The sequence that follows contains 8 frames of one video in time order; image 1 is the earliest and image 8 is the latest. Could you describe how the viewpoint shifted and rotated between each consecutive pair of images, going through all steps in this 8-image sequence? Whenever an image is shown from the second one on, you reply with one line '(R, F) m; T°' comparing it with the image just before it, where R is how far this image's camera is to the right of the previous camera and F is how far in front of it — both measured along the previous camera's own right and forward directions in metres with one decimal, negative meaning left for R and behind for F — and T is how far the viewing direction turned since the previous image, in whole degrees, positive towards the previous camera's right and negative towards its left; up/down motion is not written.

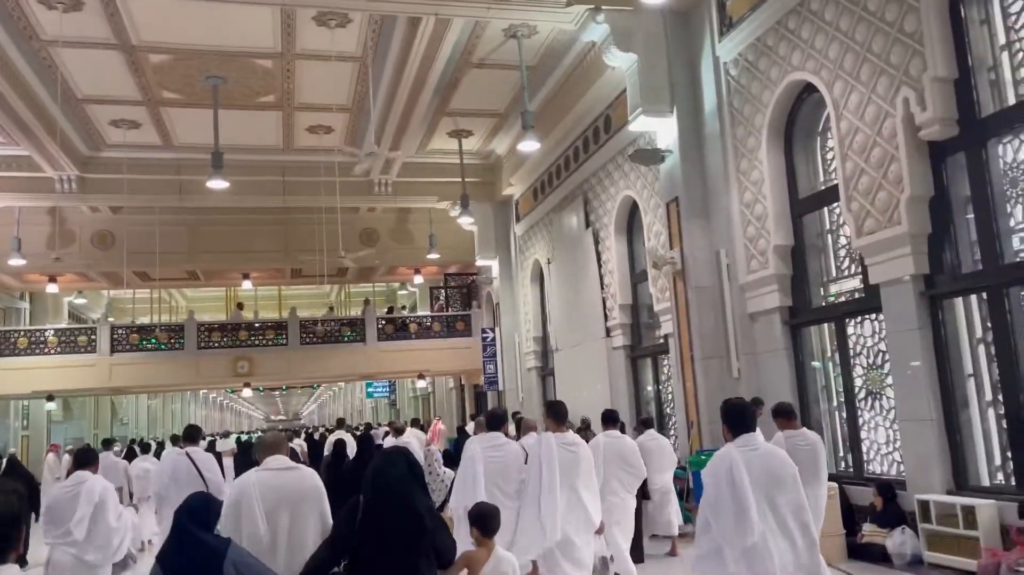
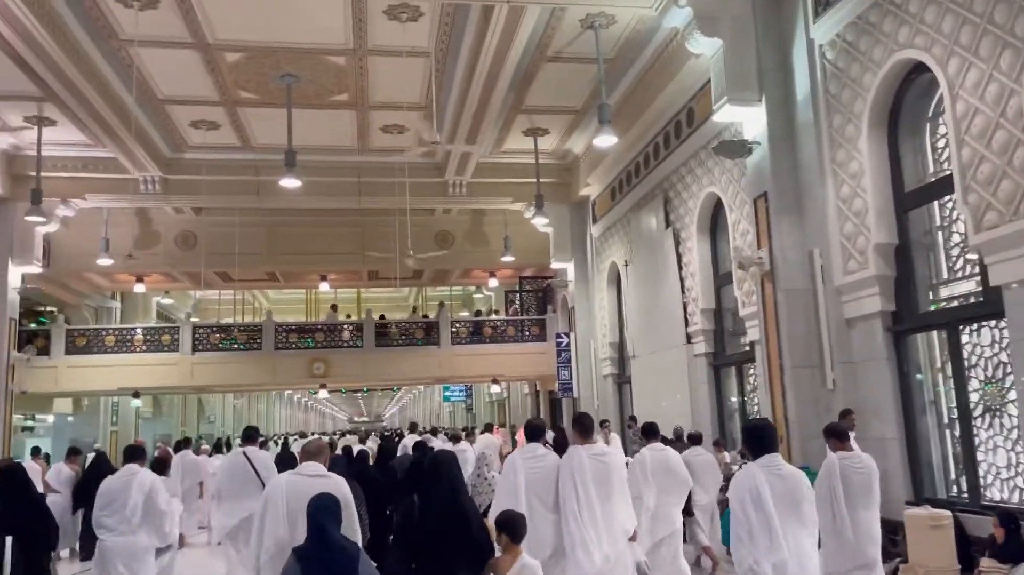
(+0.1, +0.5) m; -6°
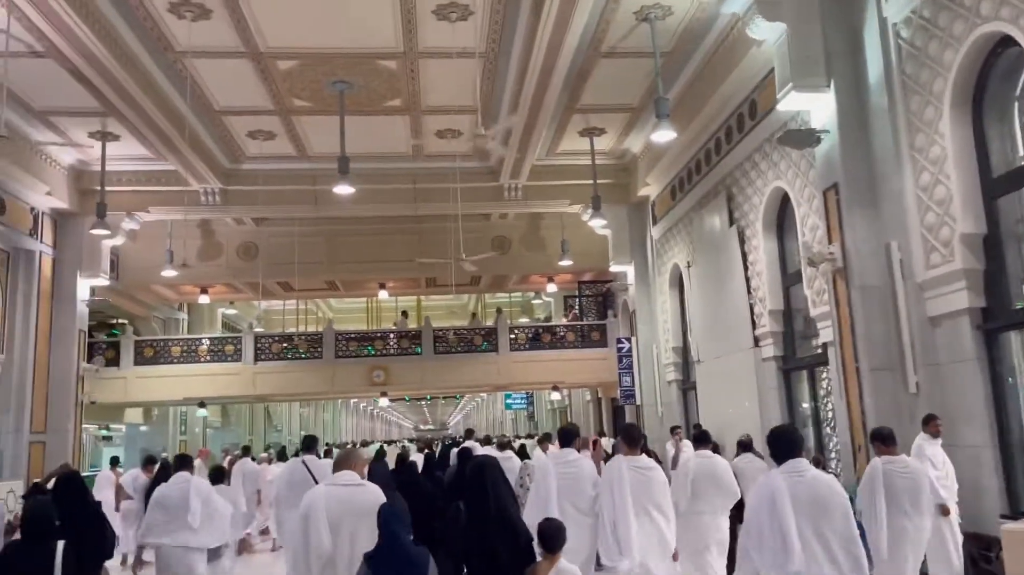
(+0.1, +0.3) m; -4°
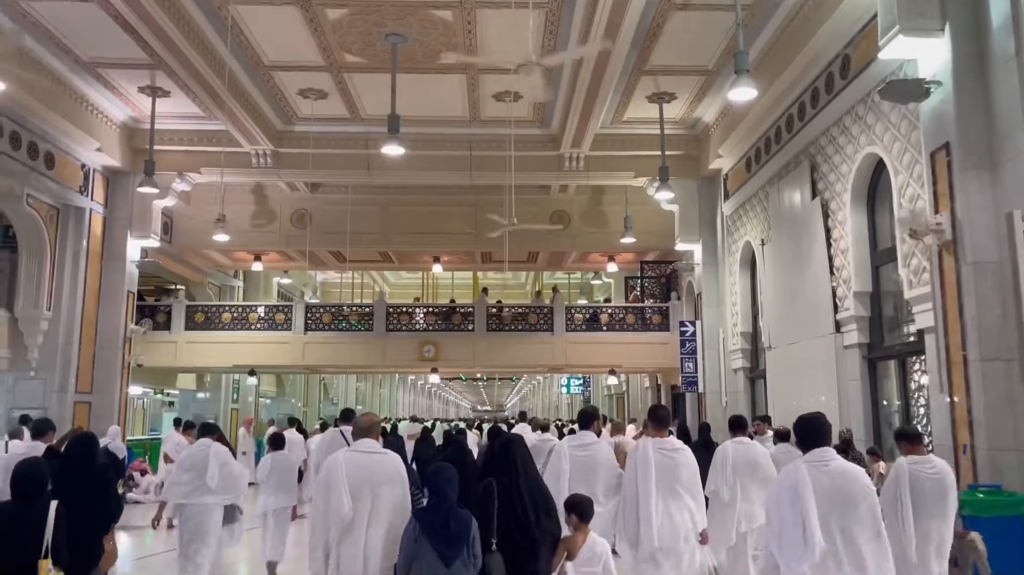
(+0.1, +0.8) m; -4°
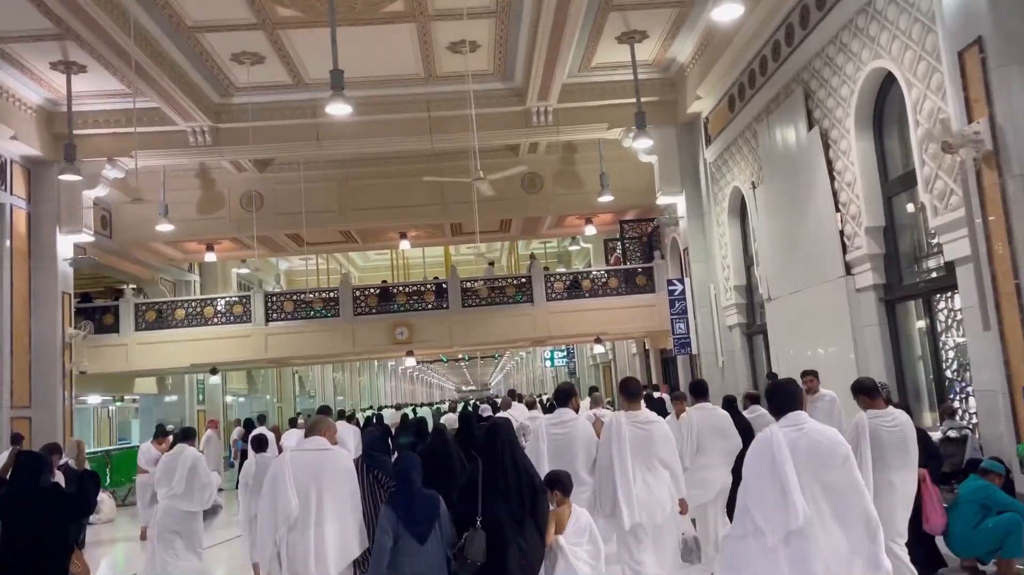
(0.0, +1.1) m; +2°
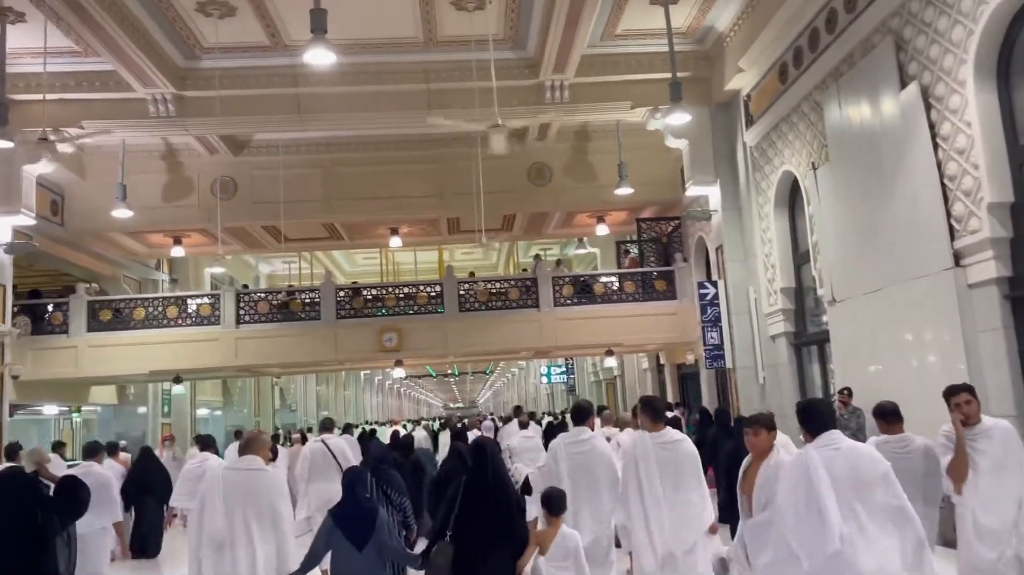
(-0.3, +1.7) m; +1°
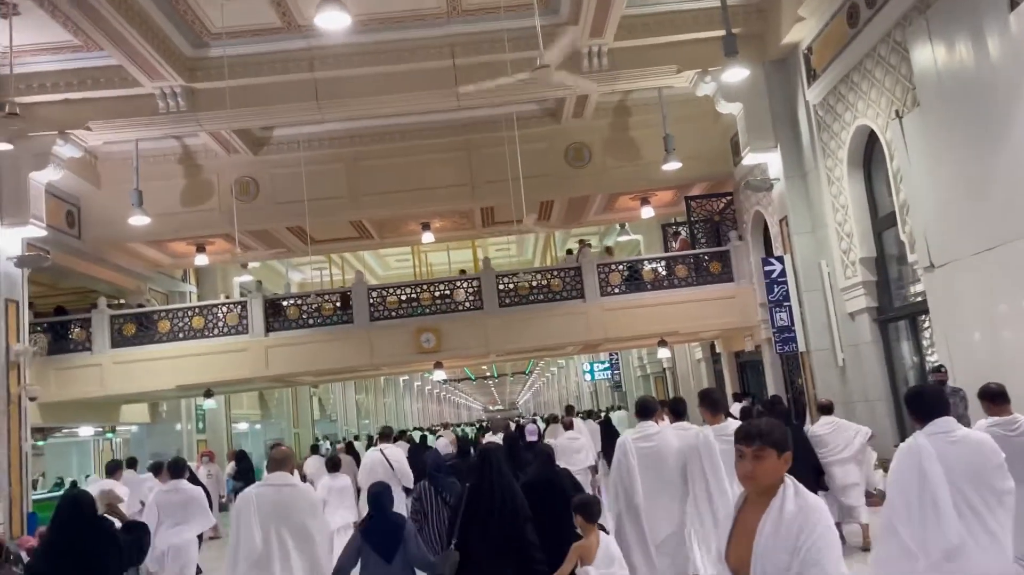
(-0.2, +0.9) m; -2°
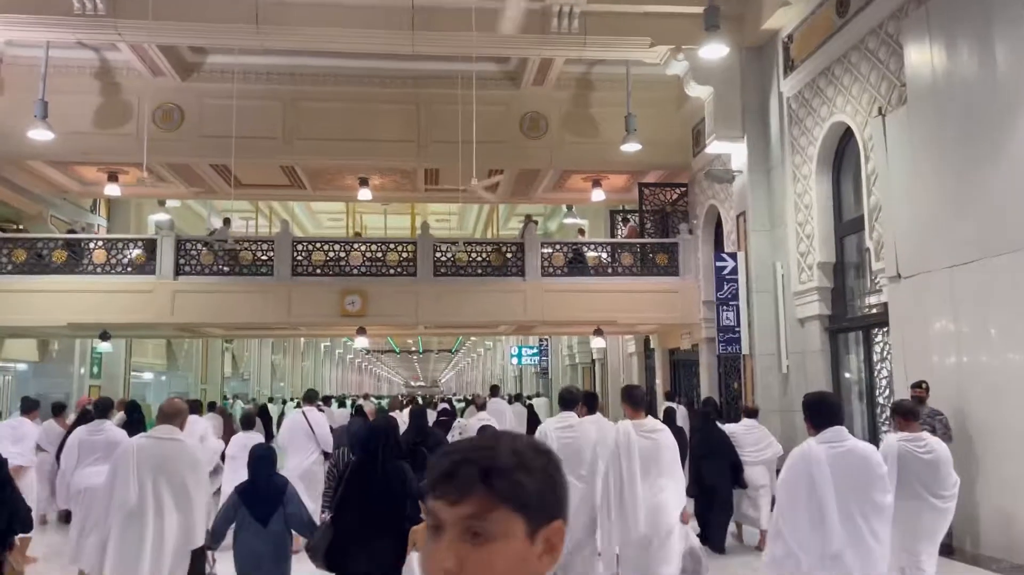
(0.0, +0.7) m; +5°
